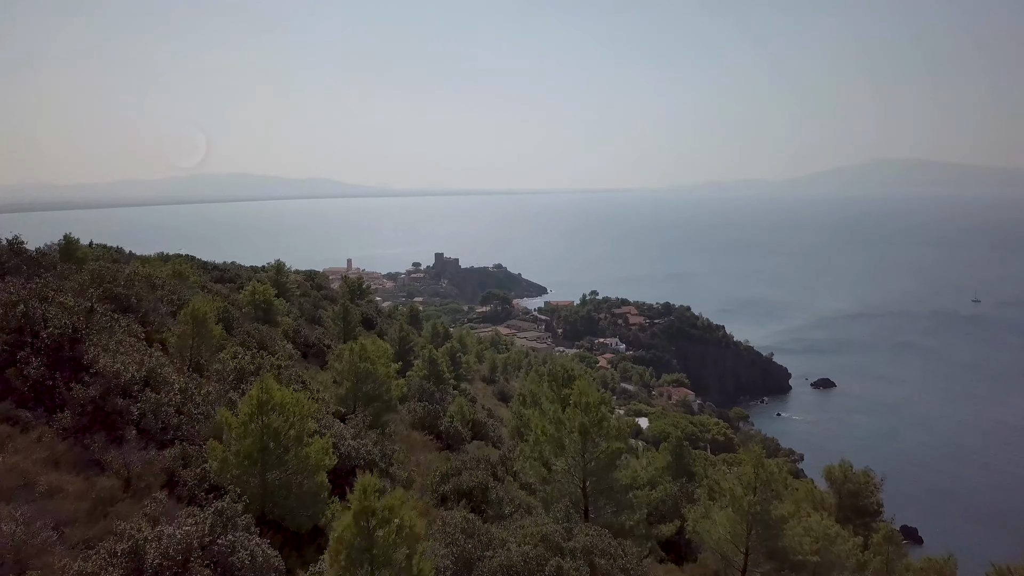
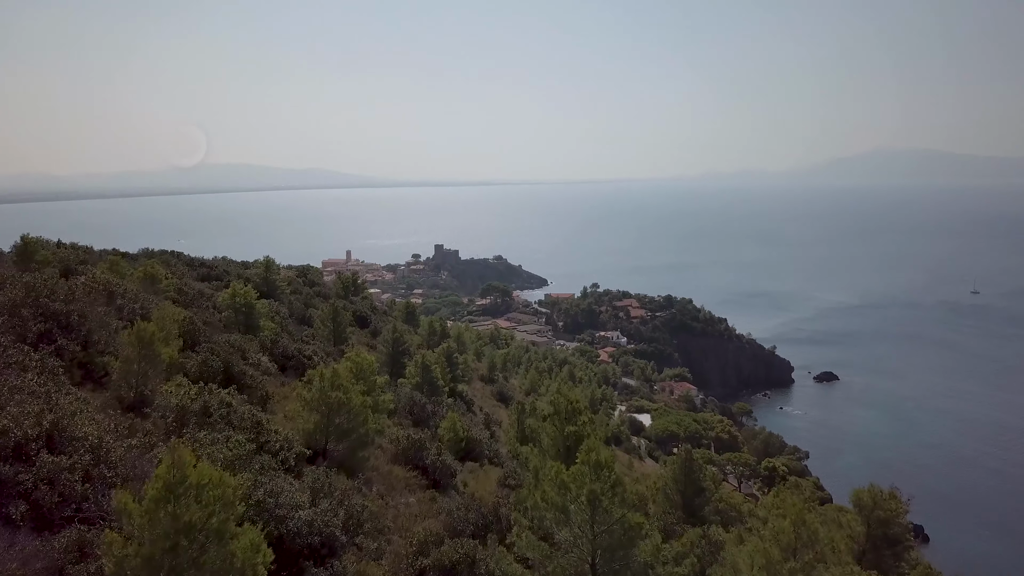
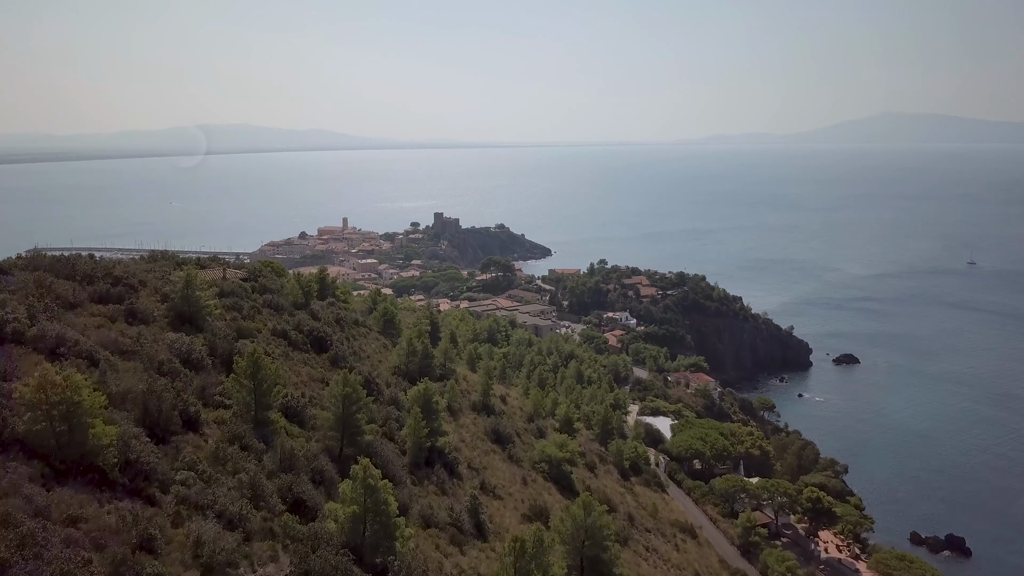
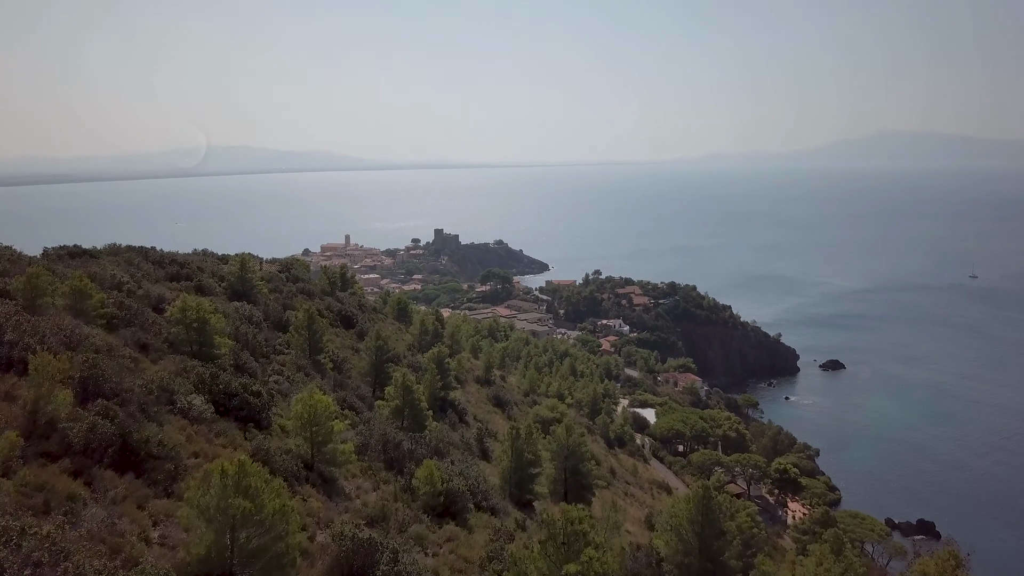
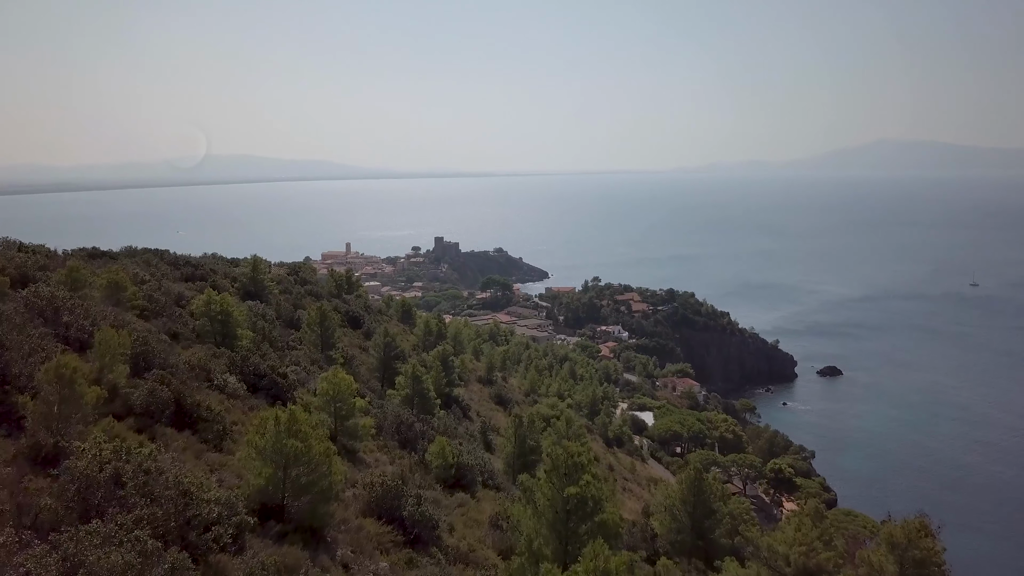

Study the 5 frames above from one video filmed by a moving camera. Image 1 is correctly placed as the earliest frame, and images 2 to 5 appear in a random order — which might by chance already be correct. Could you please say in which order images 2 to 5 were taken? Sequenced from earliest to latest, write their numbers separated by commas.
2, 5, 4, 3
